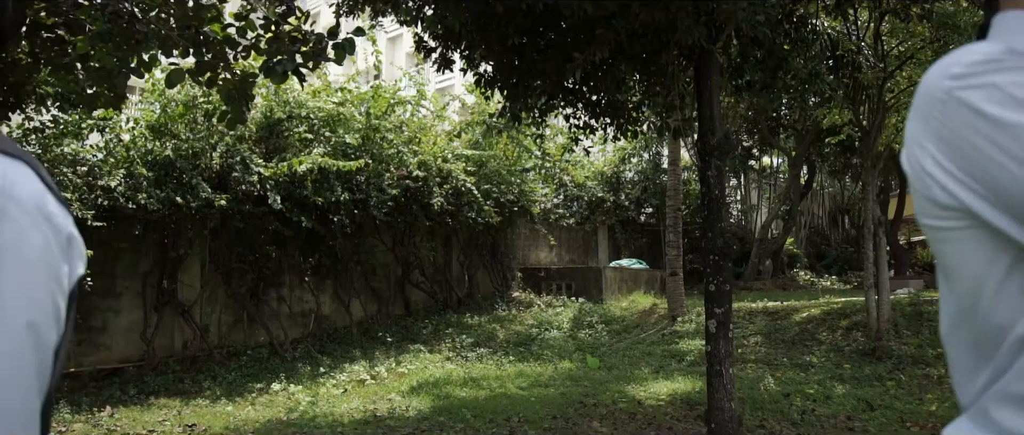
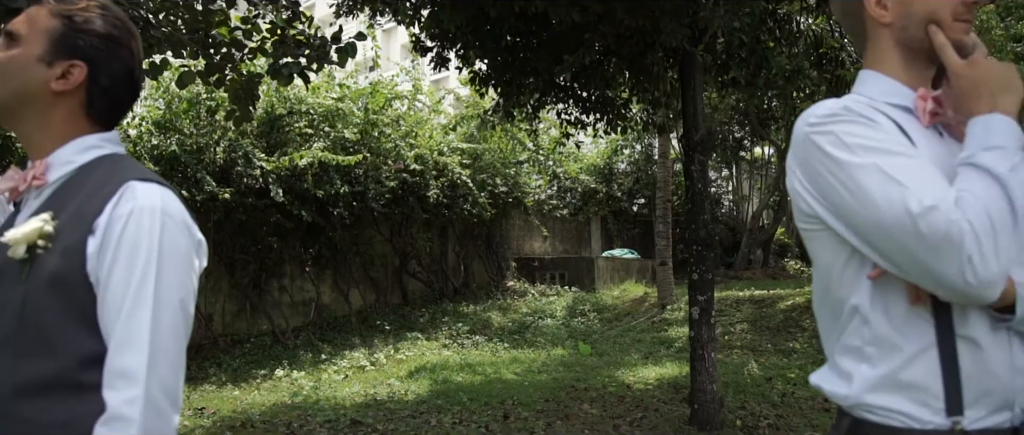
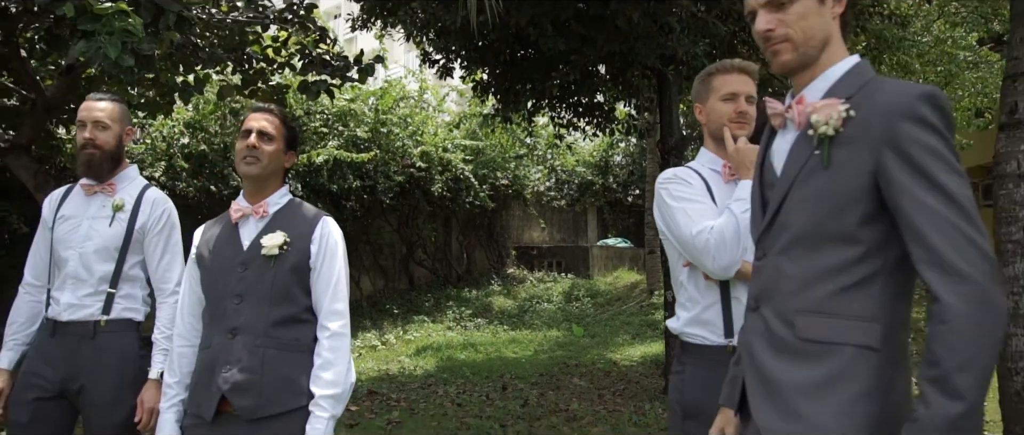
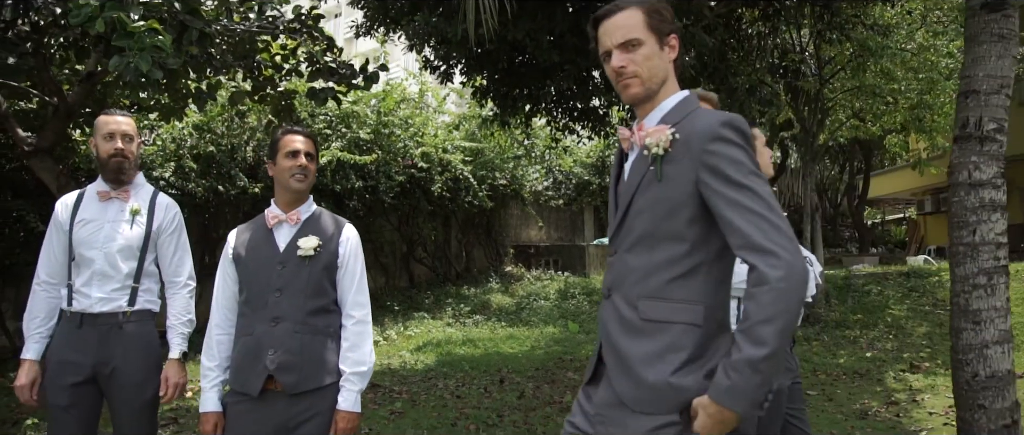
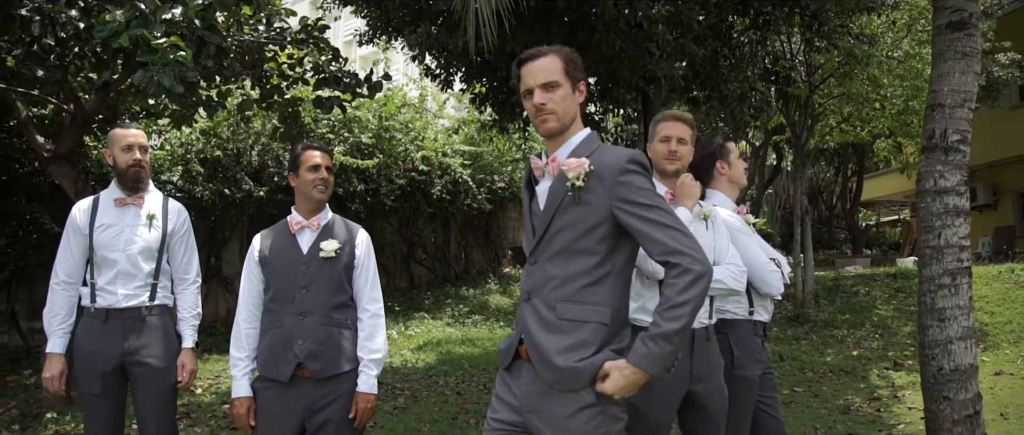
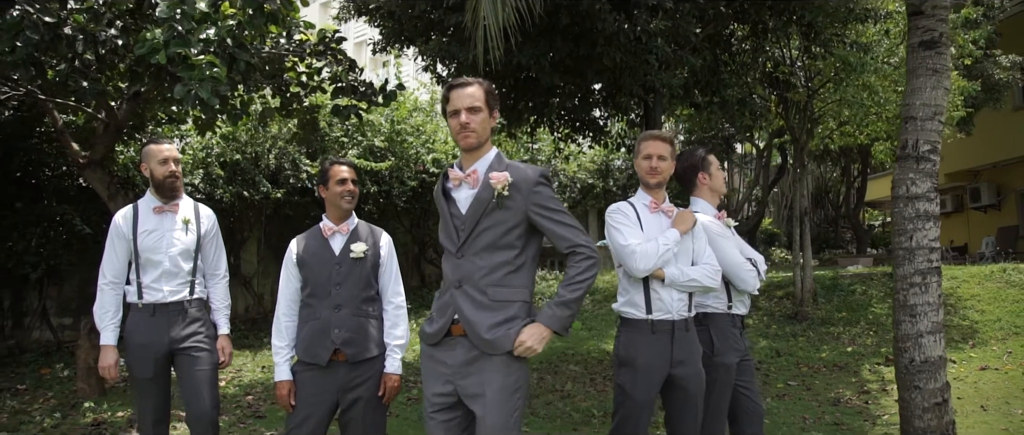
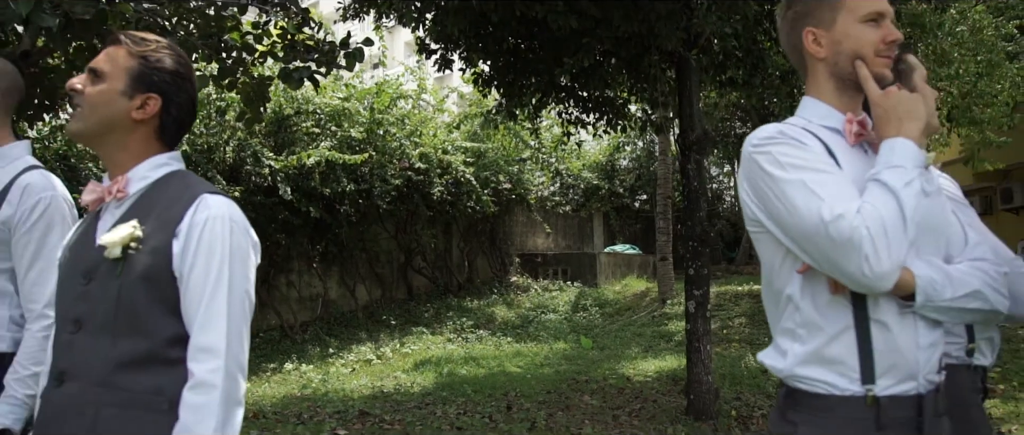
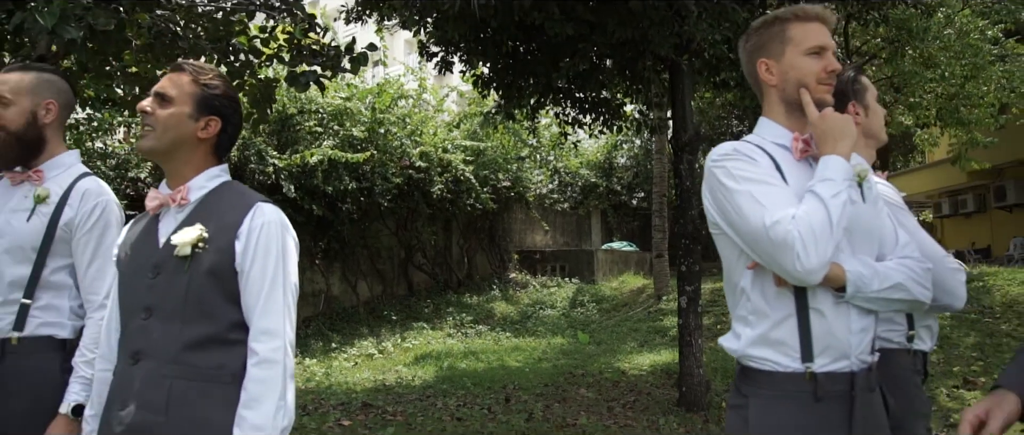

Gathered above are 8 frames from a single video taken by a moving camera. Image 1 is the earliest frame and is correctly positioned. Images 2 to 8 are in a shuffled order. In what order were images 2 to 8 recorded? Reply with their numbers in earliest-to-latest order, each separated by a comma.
2, 7, 8, 3, 4, 5, 6
